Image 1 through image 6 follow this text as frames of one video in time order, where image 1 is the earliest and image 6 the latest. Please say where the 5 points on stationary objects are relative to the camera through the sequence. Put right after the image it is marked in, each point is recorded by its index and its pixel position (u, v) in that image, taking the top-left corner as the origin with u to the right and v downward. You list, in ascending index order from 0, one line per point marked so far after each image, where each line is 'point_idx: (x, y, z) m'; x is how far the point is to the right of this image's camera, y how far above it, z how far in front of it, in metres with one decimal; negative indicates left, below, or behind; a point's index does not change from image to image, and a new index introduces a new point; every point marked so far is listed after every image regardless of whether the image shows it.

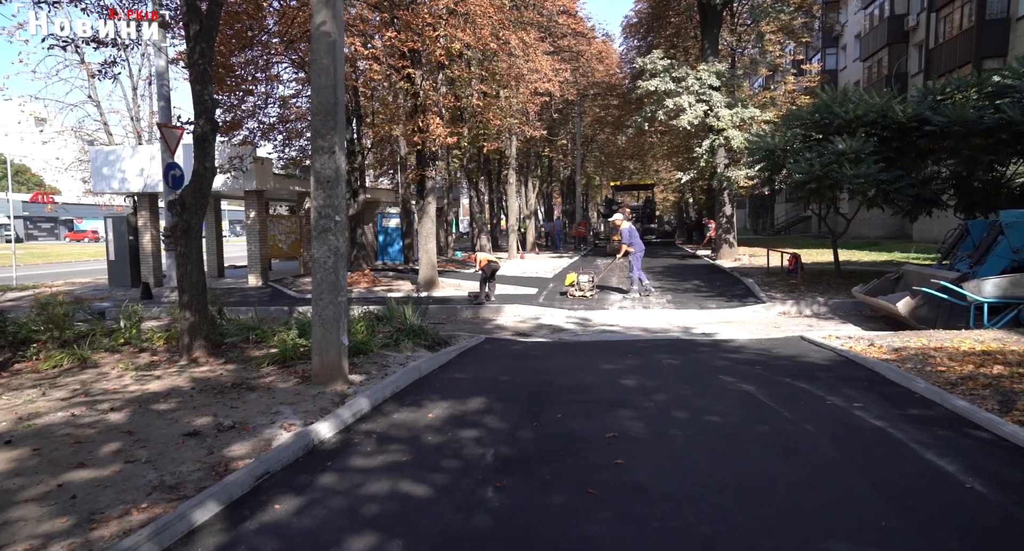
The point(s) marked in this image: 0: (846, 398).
0: (+3.0, -1.1, +5.7) m
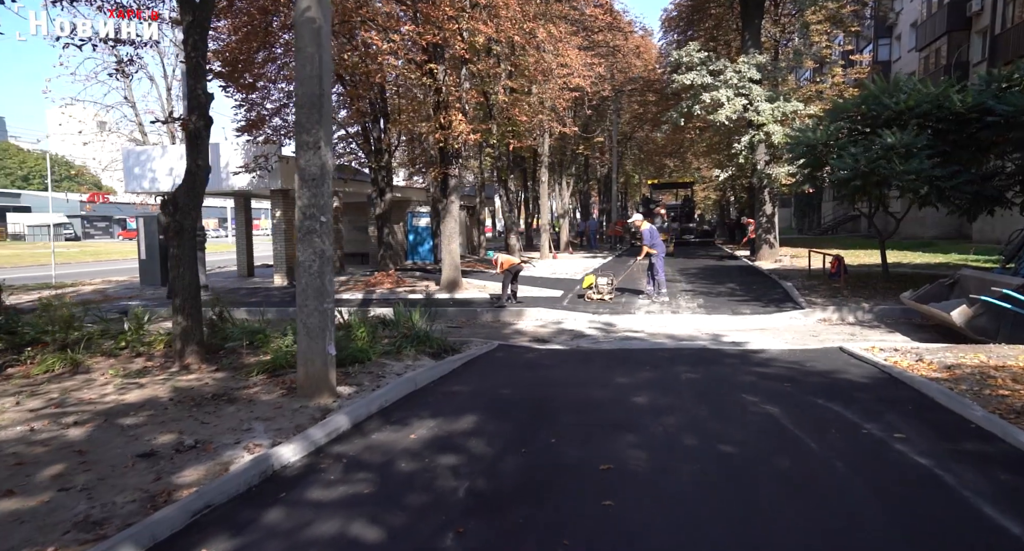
0: (+2.9, -1.2, +5.0) m
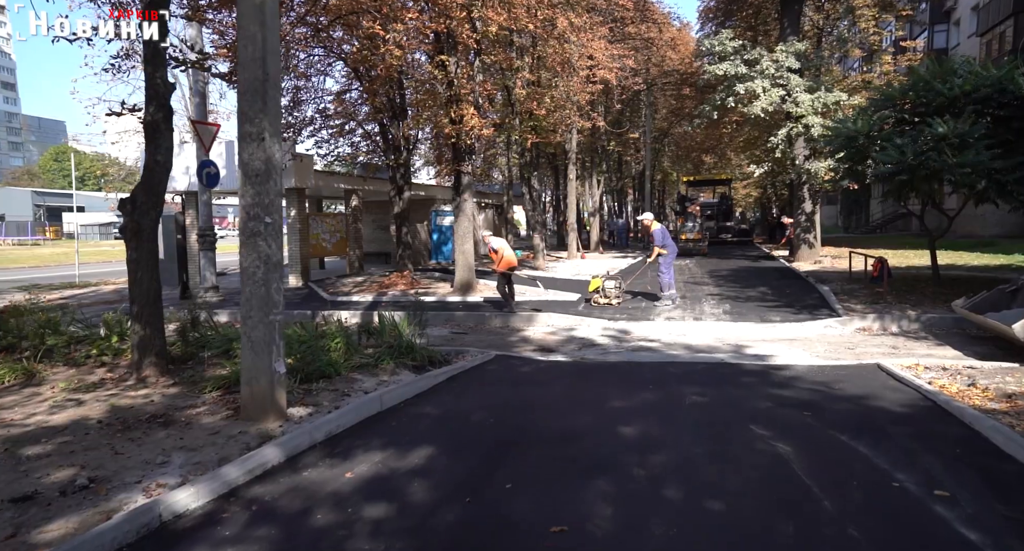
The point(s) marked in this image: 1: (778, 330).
0: (+2.6, -1.3, +4.0) m
1: (+4.6, -0.9, +10.9) m
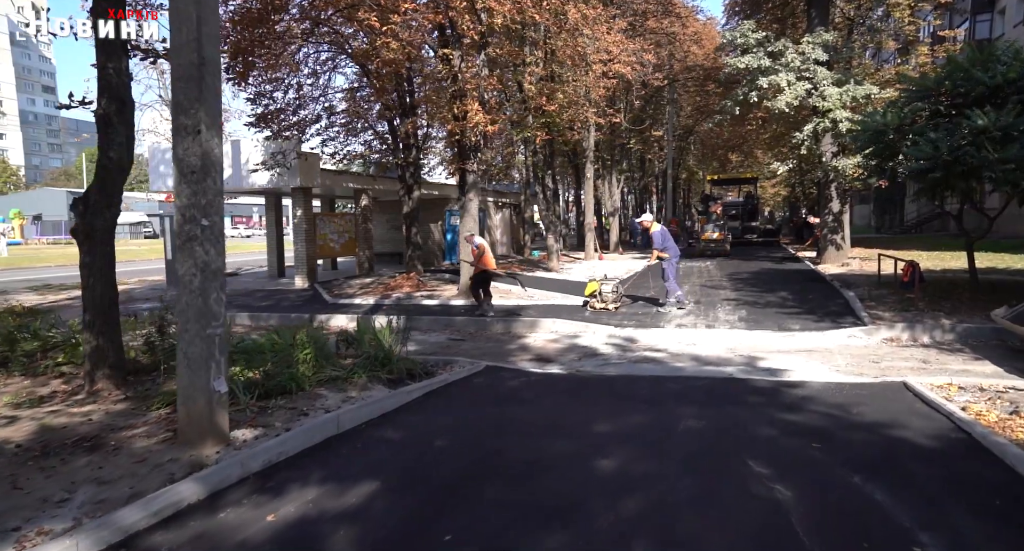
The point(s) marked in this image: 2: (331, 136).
0: (+2.2, -1.4, +3.2) m
1: (+4.5, -1.0, +10.1) m
2: (-5.6, +4.3, +19.7) m
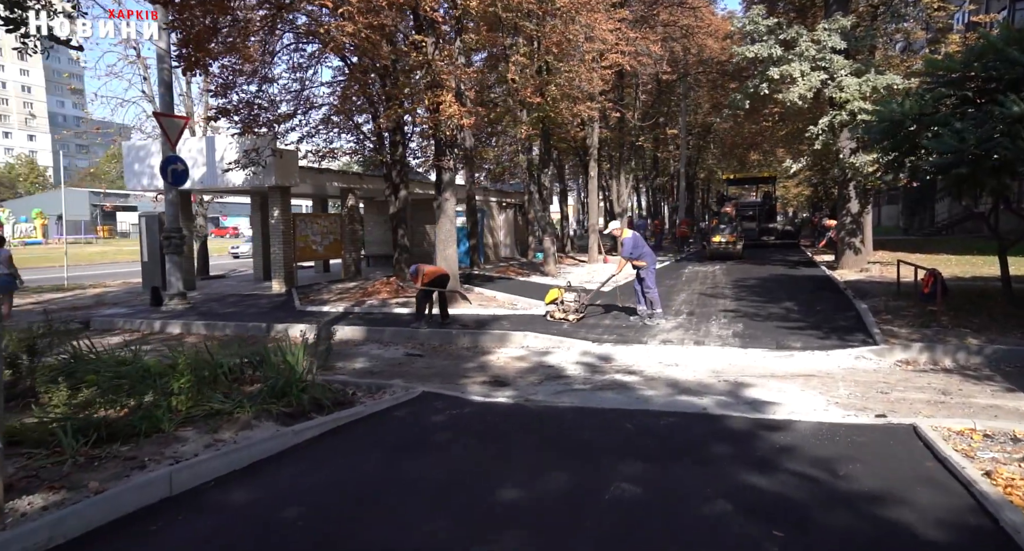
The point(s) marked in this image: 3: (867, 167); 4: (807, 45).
0: (+1.4, -1.5, +1.9) m
1: (+3.9, -1.2, +8.7) m
2: (-5.9, +4.2, +18.7) m
3: (+10.0, +3.1, +17.9) m
4: (+8.9, +7.0, +19.1) m
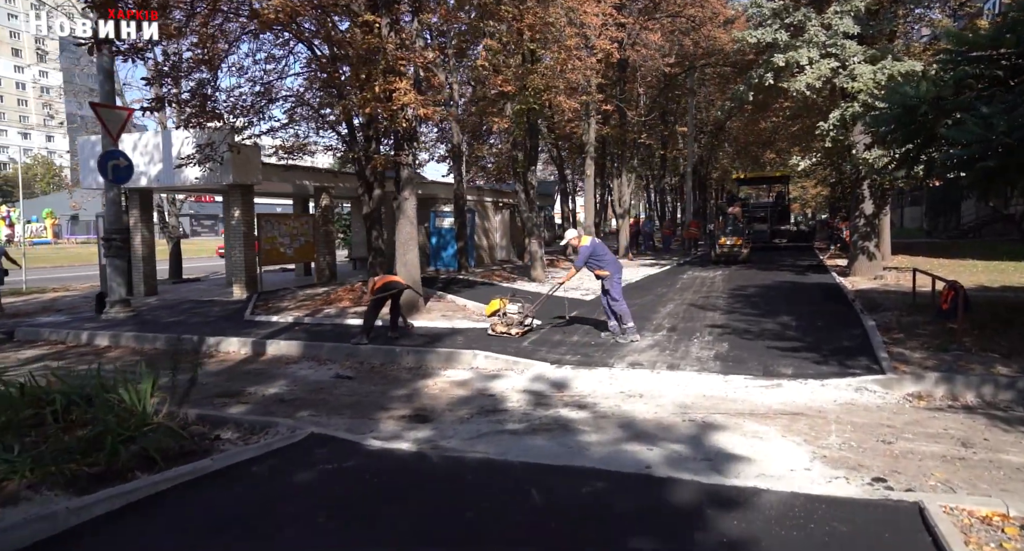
0: (+0.3, -1.6, +0.5) m
1: (+3.0, -1.4, +7.2) m
2: (-6.4, +4.1, +17.4) m
3: (+9.5, +2.9, +16.2) m
4: (+8.4, +6.8, +17.5) m
